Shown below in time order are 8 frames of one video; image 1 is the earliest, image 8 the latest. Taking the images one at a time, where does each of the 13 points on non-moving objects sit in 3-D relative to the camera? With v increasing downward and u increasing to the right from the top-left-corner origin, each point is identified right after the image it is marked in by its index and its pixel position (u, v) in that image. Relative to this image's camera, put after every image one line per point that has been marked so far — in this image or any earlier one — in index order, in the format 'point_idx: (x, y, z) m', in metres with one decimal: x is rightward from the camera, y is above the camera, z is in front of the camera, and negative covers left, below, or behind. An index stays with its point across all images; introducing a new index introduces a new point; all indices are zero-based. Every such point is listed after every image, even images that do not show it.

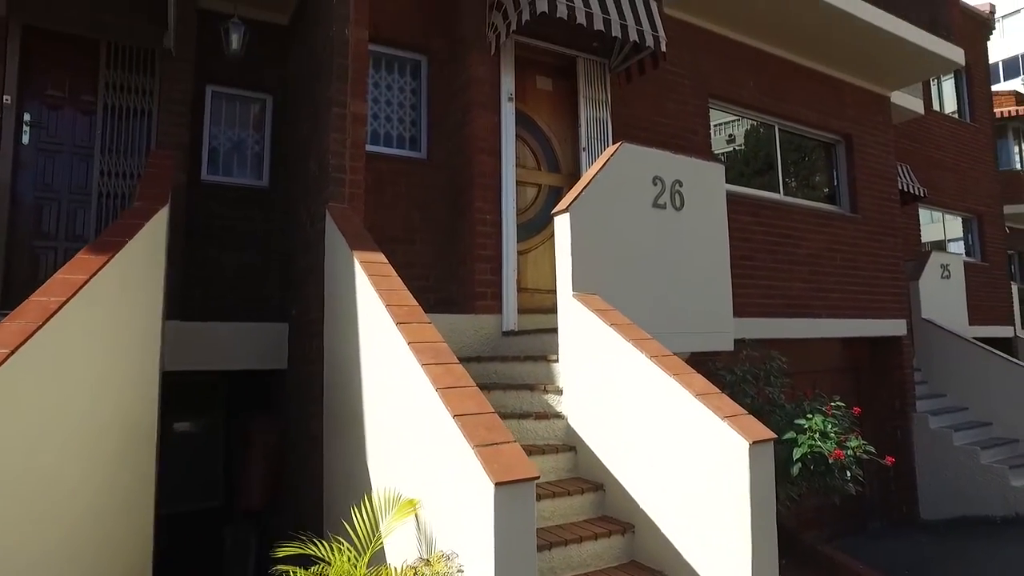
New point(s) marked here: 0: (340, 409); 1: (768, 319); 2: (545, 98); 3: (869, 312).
0: (-0.9, -0.7, +3.7) m
1: (+2.5, -0.3, +6.7) m
2: (+0.3, +1.6, +5.9) m
3: (+4.1, -0.3, +7.9) m
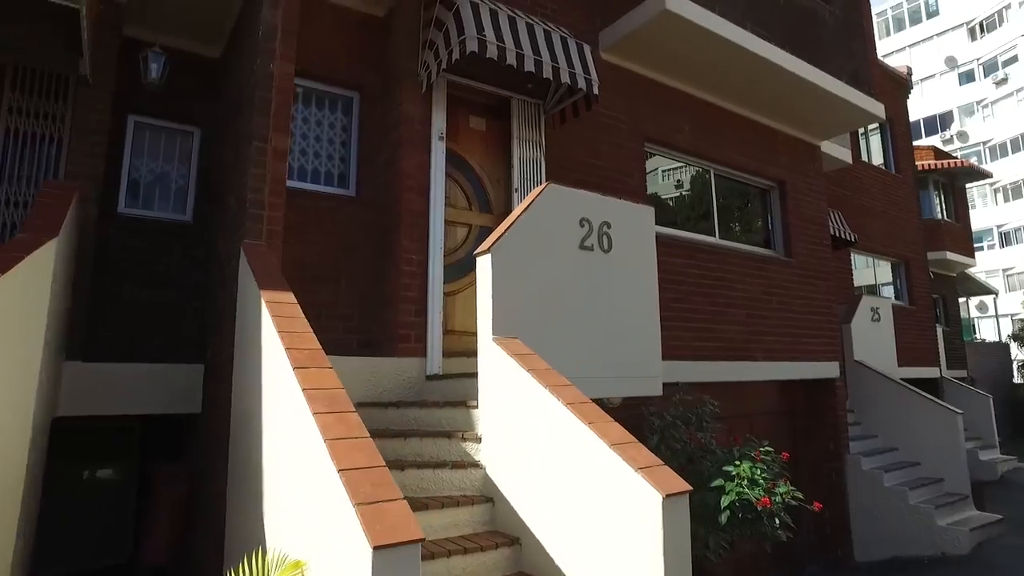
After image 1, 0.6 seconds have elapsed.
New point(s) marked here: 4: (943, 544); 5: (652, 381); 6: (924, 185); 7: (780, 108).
0: (-1.4, -0.9, +3.5) m
1: (+1.8, -0.7, +6.7) m
2: (-0.3, +1.3, +5.8) m
3: (+3.4, -0.8, +8.0) m
4: (+4.9, -2.9, +8.0) m
5: (+0.9, -0.6, +4.7) m
6: (+11.2, +2.8, +18.9) m
7: (+3.2, +2.1, +8.2) m
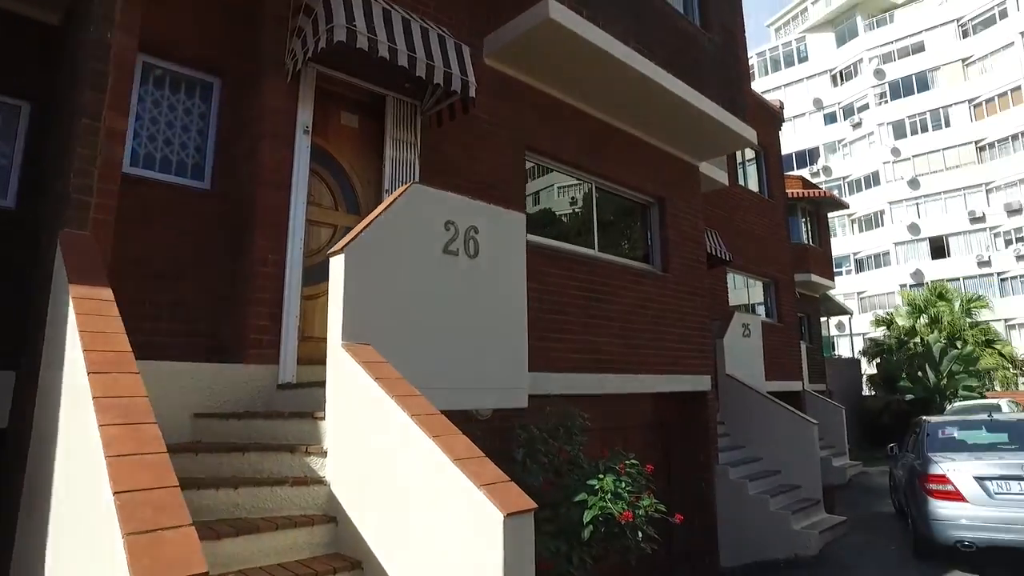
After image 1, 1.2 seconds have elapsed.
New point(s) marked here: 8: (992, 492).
0: (-2.1, -0.8, +3.0) m
1: (+0.6, -0.8, +6.7) m
2: (-1.3, +1.2, +5.5) m
3: (+1.9, -0.9, +8.2) m
4: (+3.4, -3.1, +8.3) m
5: (0.0, -0.7, +4.5) m
6: (+8.2, +2.3, +20.2) m
7: (+1.8, +2.0, +8.5) m
8: (+4.6, -1.9, +6.7) m
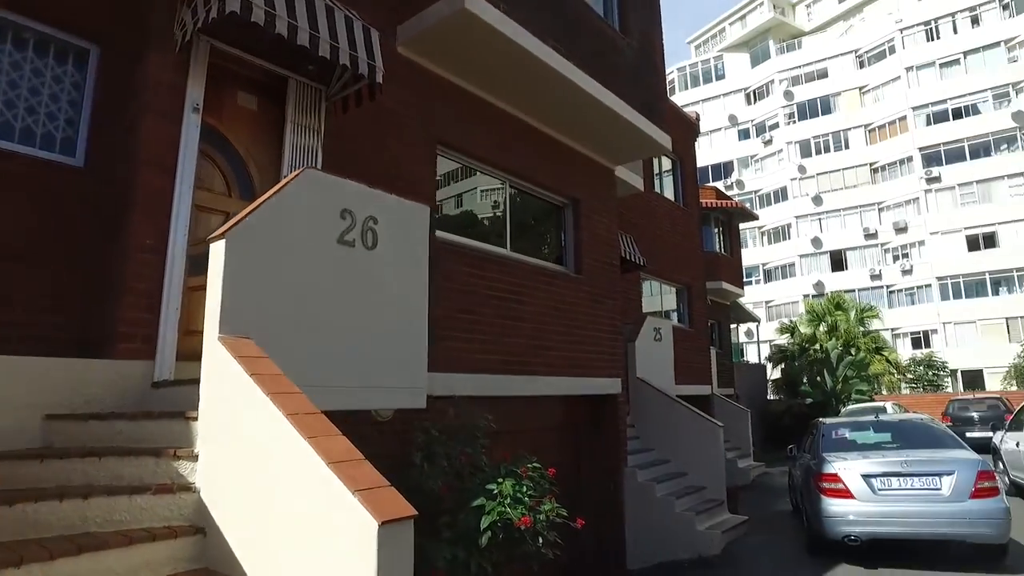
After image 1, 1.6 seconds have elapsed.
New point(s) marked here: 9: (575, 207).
0: (-2.5, -0.7, +2.6) m
1: (-0.3, -0.8, +6.5) m
2: (-2.0, +1.3, +5.2) m
3: (+0.9, -1.0, +8.2) m
4: (+2.3, -3.2, +8.5) m
5: (-0.6, -0.6, +4.3) m
6: (+5.8, +2.1, +20.8) m
7: (+0.8, +2.0, +8.4) m
8: (+3.7, -2.0, +7.0) m
9: (+0.8, +1.0, +8.8) m
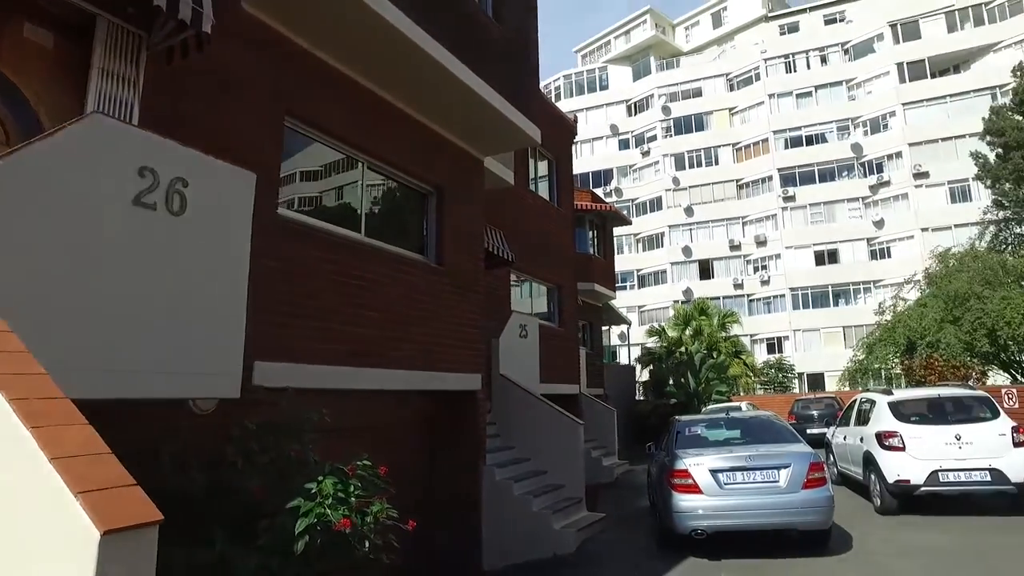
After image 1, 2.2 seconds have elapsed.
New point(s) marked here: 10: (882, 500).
0: (-3.2, -0.5, +1.8) m
1: (-1.6, -0.7, +6.0) m
2: (-3.0, +1.5, +4.4) m
3: (-0.8, -0.9, +7.9) m
4: (+0.5, -3.1, +8.4) m
5: (-1.6, -0.5, +3.8) m
6: (+2.1, +2.0, +21.1) m
7: (-0.8, +2.1, +8.1) m
8: (+2.2, -2.0, +7.1) m
9: (-0.9, +1.1, +8.4) m
10: (+5.0, -2.9, +9.5) m
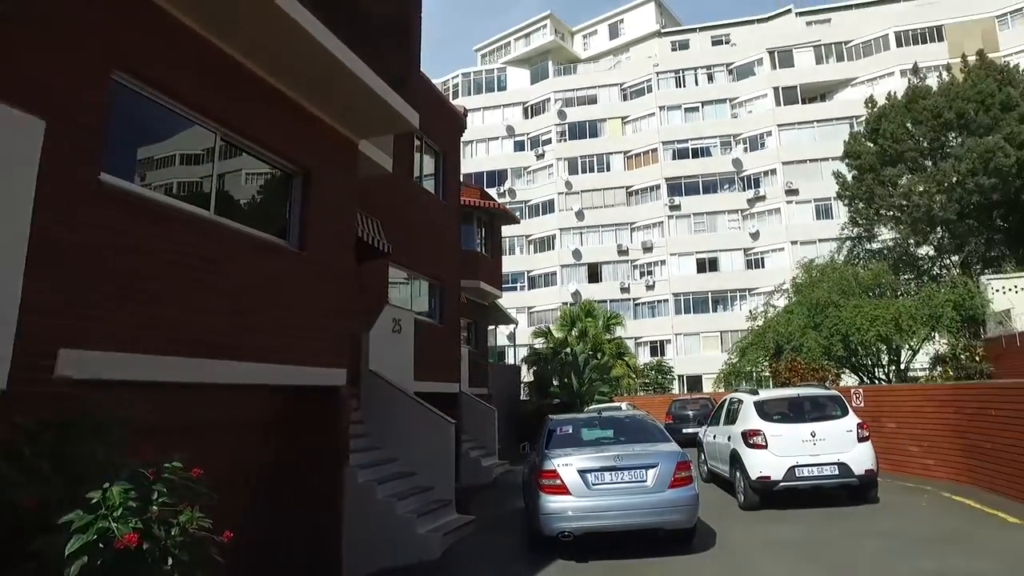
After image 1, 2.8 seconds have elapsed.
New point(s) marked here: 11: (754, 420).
0: (-3.6, -0.4, +0.9) m
1: (-2.7, -0.5, +5.3) m
2: (-3.8, +1.7, +3.5) m
3: (-2.2, -0.7, +7.3) m
4: (-1.1, -3.0, +7.9) m
5: (-2.3, -0.4, +3.1) m
6: (-1.2, +2.1, +20.8) m
7: (-2.2, +2.2, +7.5) m
8: (+0.8, -2.0, +6.9) m
9: (-2.3, +1.3, +7.8) m
10: (+3.2, -2.9, +9.7) m
11: (+3.4, -1.9, +9.7) m
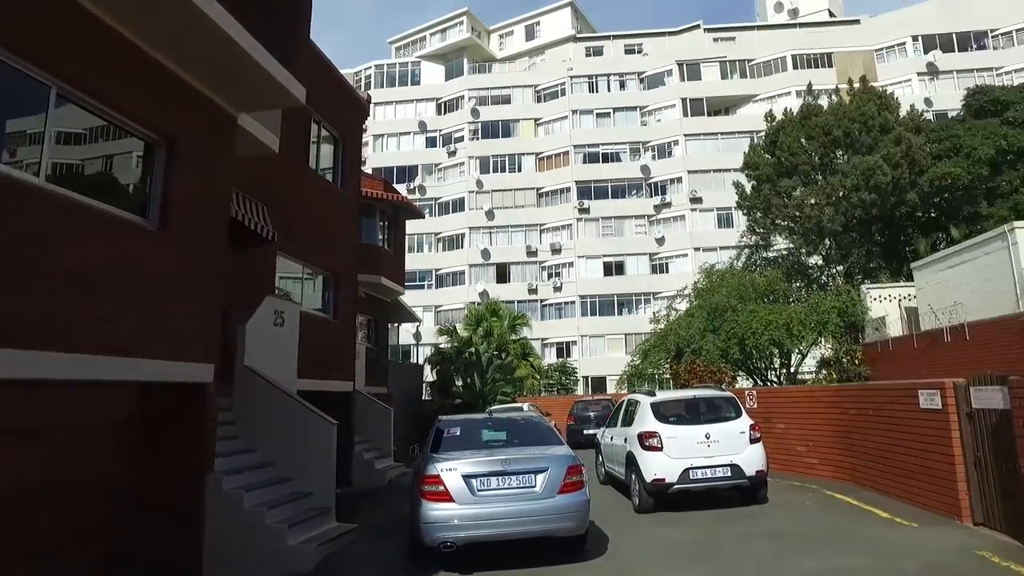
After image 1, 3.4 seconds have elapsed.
0: (-3.9, -0.2, -0.1) m
1: (-3.6, -0.4, +4.4) m
2: (-4.4, +1.9, +2.5) m
3: (-3.3, -0.6, +6.4) m
4: (-2.3, -2.9, +7.2) m
5: (-2.9, -0.2, +2.3) m
6: (-4.0, +2.2, +20.0) m
7: (-3.2, +2.3, +6.6) m
8: (-0.3, -1.9, +6.5) m
9: (-3.4, +1.4, +6.9) m
10: (+1.7, -2.9, +9.5) m
11: (+1.9, -1.8, +9.5) m
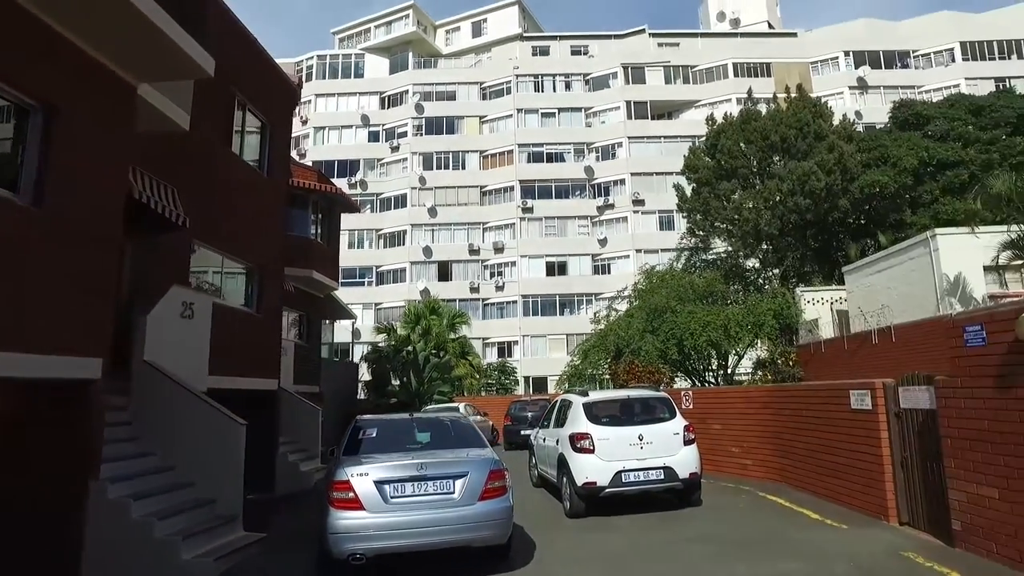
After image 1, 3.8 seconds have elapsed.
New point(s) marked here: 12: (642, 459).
0: (-4.1, 0.0, -0.9) m
1: (-4.1, -0.2, +3.7) m
2: (-4.7, +2.0, +1.7) m
3: (-4.0, -0.4, +5.7) m
4: (-3.1, -2.8, +6.5) m
5: (-3.3, -0.1, +1.6) m
6: (-5.7, +2.4, +19.1) m
7: (-3.9, +2.5, +5.9) m
8: (-1.0, -1.8, +5.9) m
9: (-4.1, +1.6, +6.2) m
10: (+0.7, -2.8, +9.2) m
11: (+0.9, -1.8, +9.2) m
12: (+1.6, -2.2, +8.8) m
